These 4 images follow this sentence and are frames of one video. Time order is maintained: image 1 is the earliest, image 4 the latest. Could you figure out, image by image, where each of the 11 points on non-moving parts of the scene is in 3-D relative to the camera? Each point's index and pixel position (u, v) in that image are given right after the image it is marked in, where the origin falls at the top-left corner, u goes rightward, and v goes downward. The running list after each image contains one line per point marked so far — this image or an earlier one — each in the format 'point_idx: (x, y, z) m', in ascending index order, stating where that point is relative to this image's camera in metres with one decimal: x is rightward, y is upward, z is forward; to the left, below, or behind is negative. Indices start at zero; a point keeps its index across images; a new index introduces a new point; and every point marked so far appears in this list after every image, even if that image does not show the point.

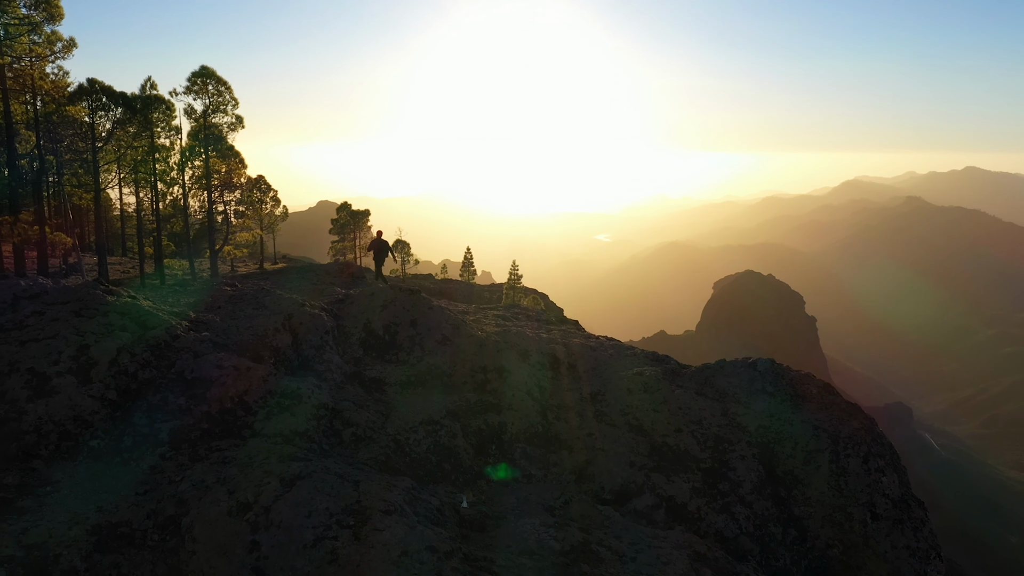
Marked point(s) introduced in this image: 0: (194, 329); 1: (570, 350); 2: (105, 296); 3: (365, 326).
0: (-9.6, -1.3, +15.3) m
1: (+2.2, -2.4, +19.5) m
2: (-12.1, -0.2, +15.1) m
3: (-5.2, -1.4, +18.0) m
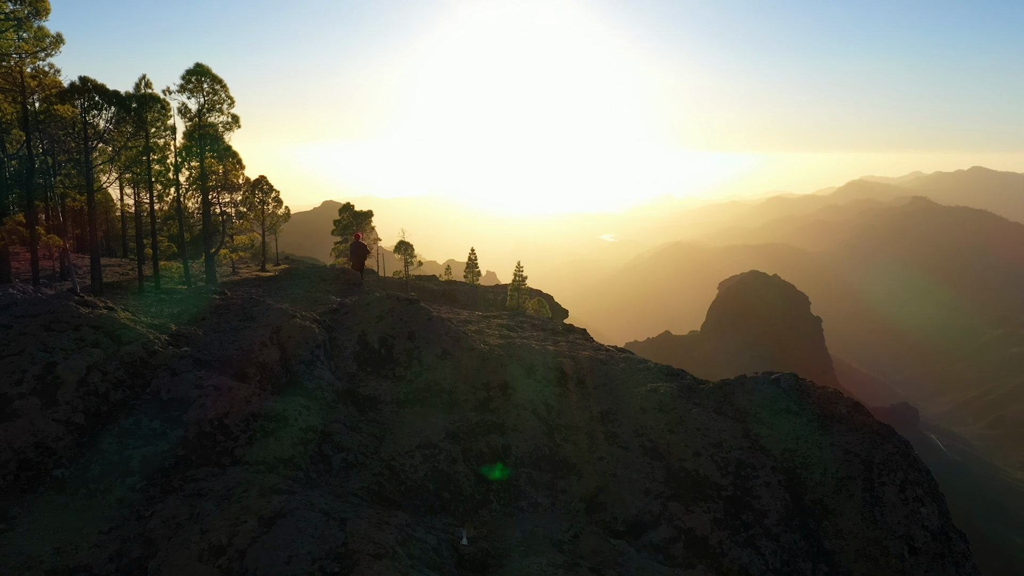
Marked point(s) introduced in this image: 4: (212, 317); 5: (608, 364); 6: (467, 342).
0: (-9.5, -1.6, +14.2) m
1: (+2.4, -2.7, +18.2) m
2: (-12.0, -0.5, +14.0) m
3: (-5.1, -1.7, +16.8) m
4: (-9.6, -0.9, +16.1) m
5: (+3.5, -2.8, +18.6) m
6: (-1.5, -1.8, +17.5) m
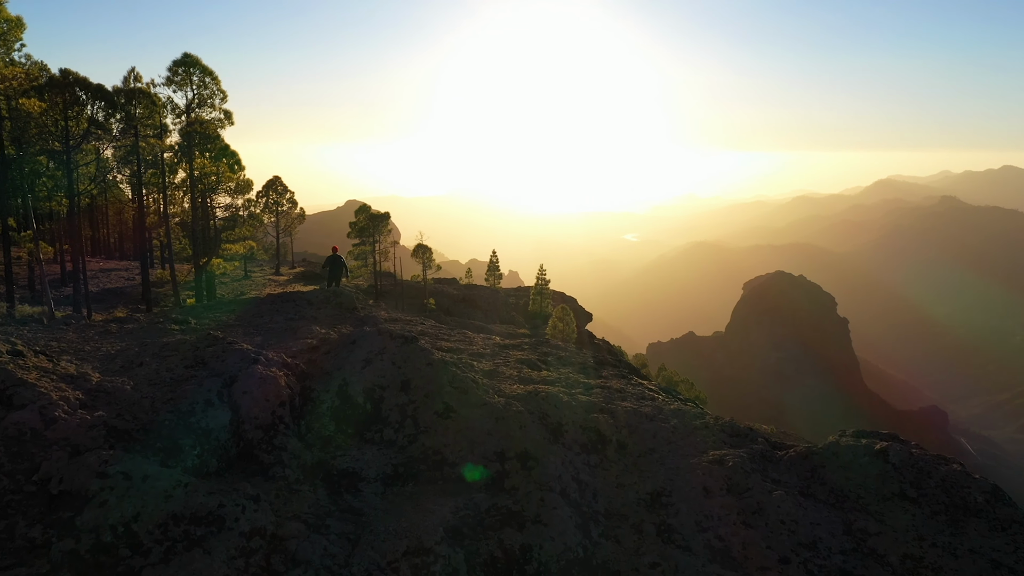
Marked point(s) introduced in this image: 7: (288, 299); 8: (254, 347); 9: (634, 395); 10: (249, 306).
0: (-9.0, -2.5, +10.8) m
1: (+3.0, -3.8, +14.3) m
2: (-11.5, -1.4, +10.7) m
3: (-4.5, -2.6, +13.2) m
4: (-9.0, -1.8, +12.7) m
5: (+4.2, -3.8, +14.7) m
6: (-0.9, -2.8, +13.7) m
7: (-8.5, -0.5, +19.5) m
8: (-7.2, -1.6, +14.2) m
9: (+3.9, -3.4, +16.1) m
10: (-9.8, -0.7, +19.0) m
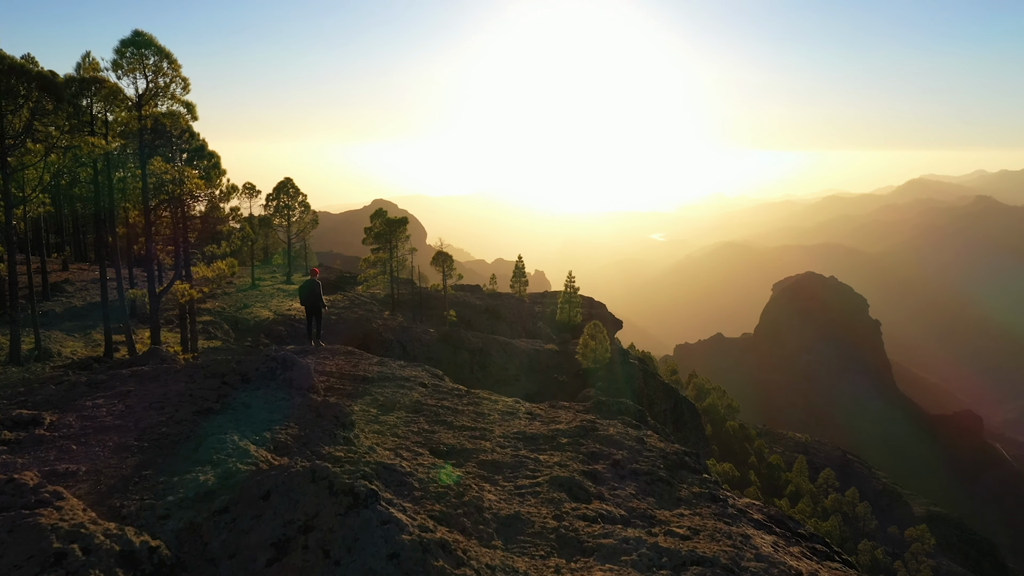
0: (-8.6, -4.2, +4.9) m
1: (+3.5, -5.6, +7.8) m
2: (-11.1, -3.1, +4.9) m
3: (-4.0, -4.4, +7.0) m
4: (-8.5, -3.5, +6.8) m
5: (+4.7, -5.7, +8.0) m
6: (-0.4, -4.6, +7.4) m
7: (-7.7, -2.2, +13.5) m
8: (-6.7, -3.4, +8.2) m
9: (+4.5, -5.3, +9.5) m
10: (-9.0, -2.3, +13.1) m
